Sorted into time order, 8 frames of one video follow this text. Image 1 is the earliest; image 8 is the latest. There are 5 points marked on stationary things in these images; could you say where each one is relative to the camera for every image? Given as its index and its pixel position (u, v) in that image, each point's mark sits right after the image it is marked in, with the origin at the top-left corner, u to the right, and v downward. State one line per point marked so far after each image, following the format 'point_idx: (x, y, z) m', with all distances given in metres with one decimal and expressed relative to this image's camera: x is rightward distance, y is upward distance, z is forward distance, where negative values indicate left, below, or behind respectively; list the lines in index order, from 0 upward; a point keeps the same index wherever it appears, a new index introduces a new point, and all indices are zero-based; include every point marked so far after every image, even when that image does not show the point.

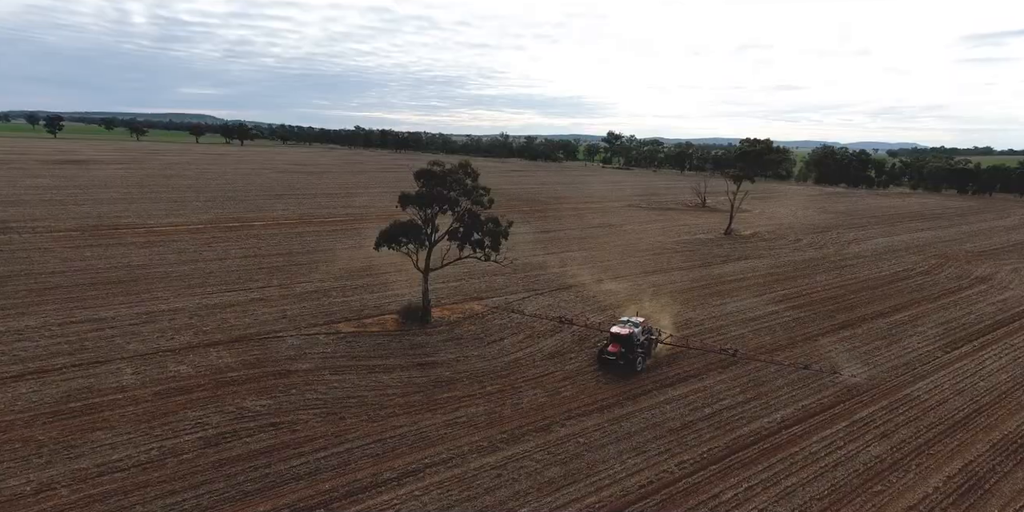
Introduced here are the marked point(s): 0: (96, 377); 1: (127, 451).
0: (-12.1, -3.5, +18.4) m
1: (-9.5, -4.8, +15.2) m
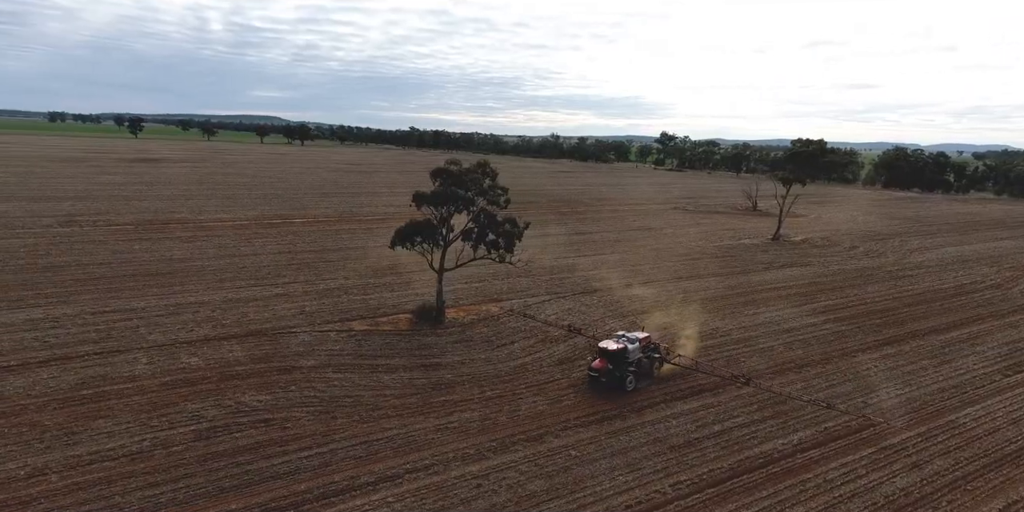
0: (-12.1, -3.2, +19.1) m
1: (-9.8, -4.6, +15.6) m
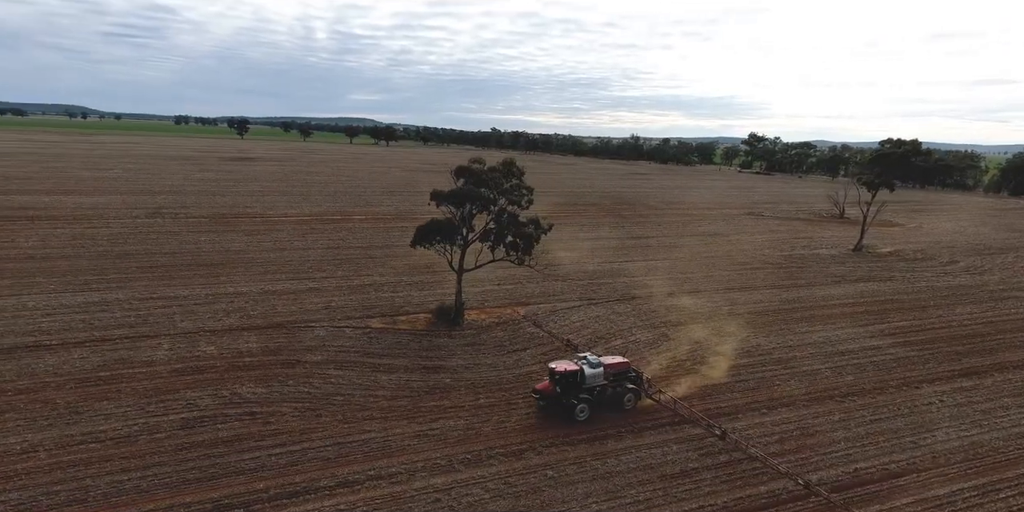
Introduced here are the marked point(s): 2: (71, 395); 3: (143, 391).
0: (-12.0, -2.9, +20.0) m
1: (-10.3, -4.3, +16.3) m
2: (-12.3, -3.8, +17.5) m
3: (-10.4, -3.8, +17.7) m
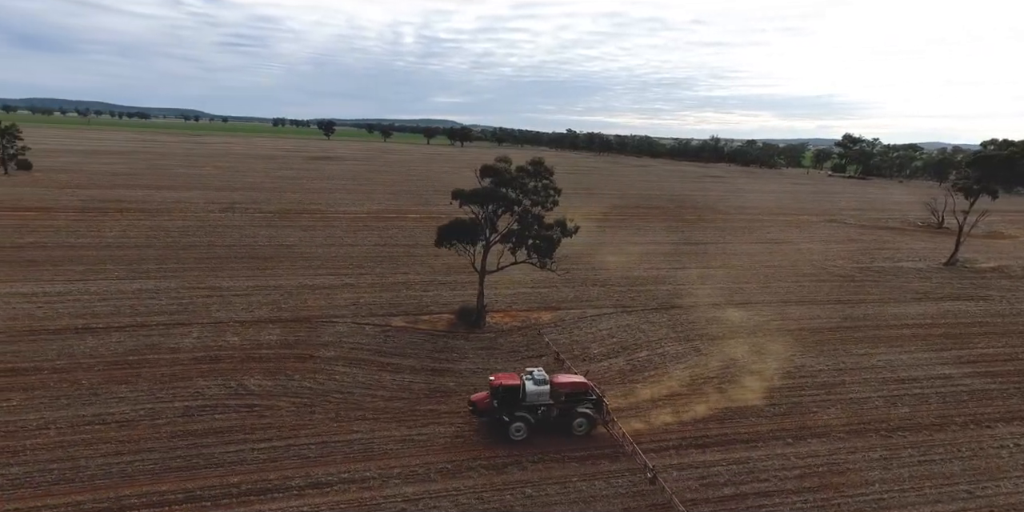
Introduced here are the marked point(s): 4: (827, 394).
0: (-11.5, -2.6, +20.9) m
1: (-10.4, -4.0, +16.9) m
2: (-12.2, -3.5, +18.4) m
3: (-10.3, -3.5, +18.4) m
4: (+9.0, -3.9, +18.0) m
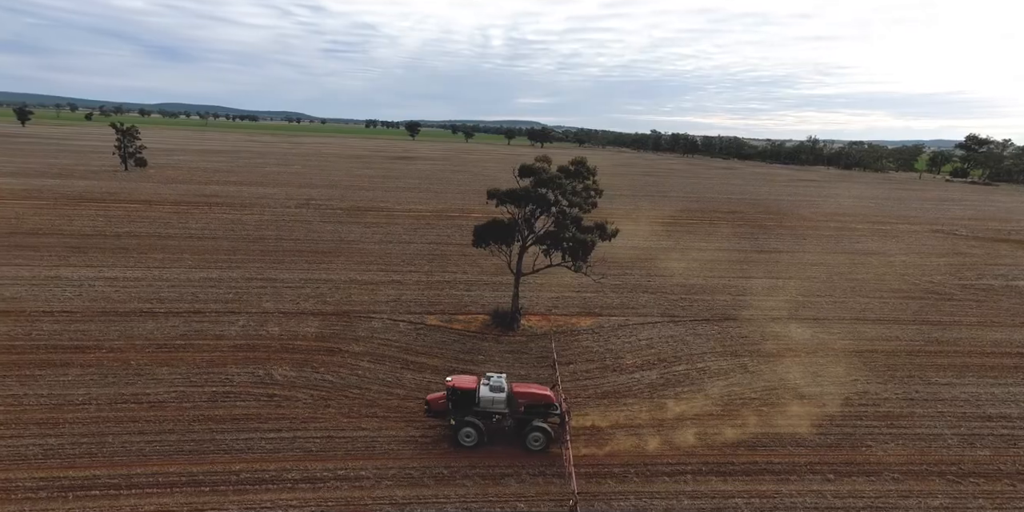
0: (-10.3, -2.3, +21.8) m
1: (-9.9, -3.7, +17.7) m
2: (-11.4, -3.1, +19.5) m
3: (-9.5, -3.2, +19.2) m
4: (+9.4, -4.2, +15.8) m
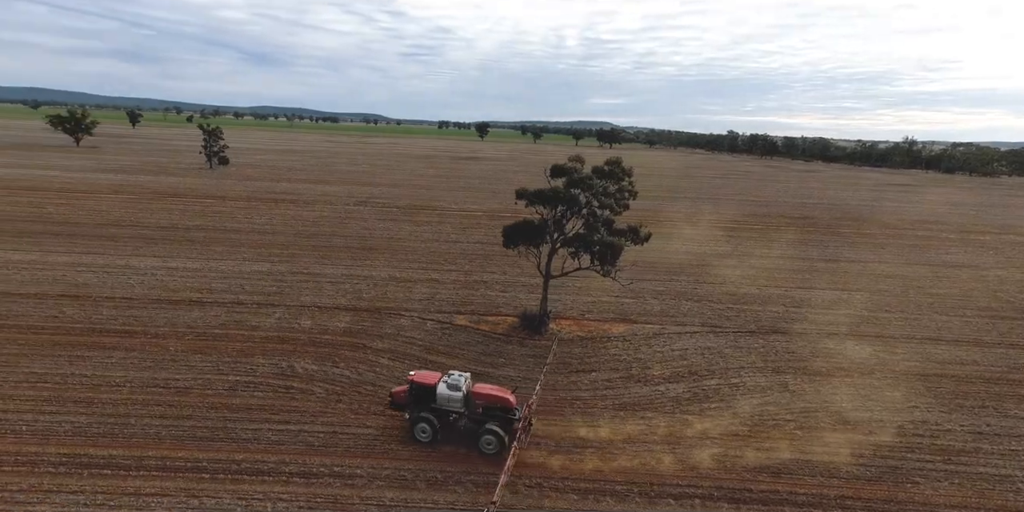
0: (-9.2, -2.0, +22.4) m
1: (-9.4, -3.5, +18.3) m
2: (-10.6, -2.8, +20.2) m
3: (-8.8, -3.0, +19.7) m
4: (+9.5, -4.5, +13.9) m
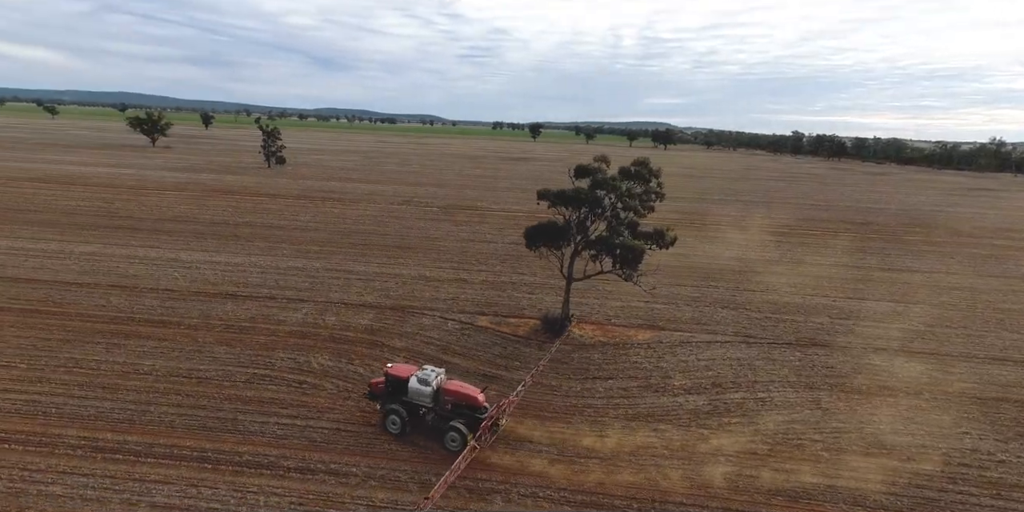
0: (-8.3, -1.9, +22.8) m
1: (-8.9, -3.3, +18.7) m
2: (-9.9, -2.6, +20.7) m
3: (-8.2, -2.8, +20.0) m
4: (+9.4, -4.7, +12.3) m
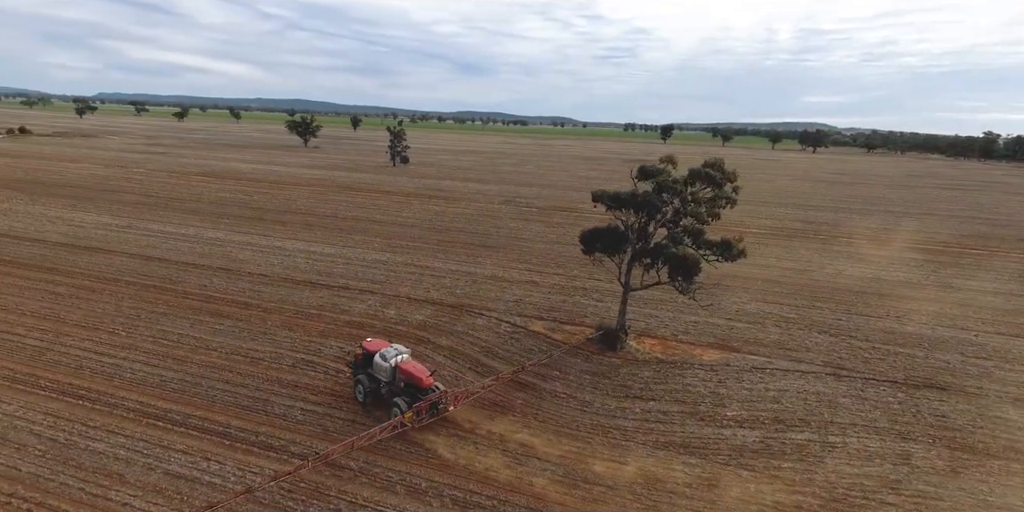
0: (-5.8, -1.5, +23.1) m
1: (-7.5, -2.8, +19.3) m
2: (-7.9, -2.2, +21.5) m
3: (-6.4, -2.4, +20.3) m
4: (+8.7, -5.0, +8.7) m
